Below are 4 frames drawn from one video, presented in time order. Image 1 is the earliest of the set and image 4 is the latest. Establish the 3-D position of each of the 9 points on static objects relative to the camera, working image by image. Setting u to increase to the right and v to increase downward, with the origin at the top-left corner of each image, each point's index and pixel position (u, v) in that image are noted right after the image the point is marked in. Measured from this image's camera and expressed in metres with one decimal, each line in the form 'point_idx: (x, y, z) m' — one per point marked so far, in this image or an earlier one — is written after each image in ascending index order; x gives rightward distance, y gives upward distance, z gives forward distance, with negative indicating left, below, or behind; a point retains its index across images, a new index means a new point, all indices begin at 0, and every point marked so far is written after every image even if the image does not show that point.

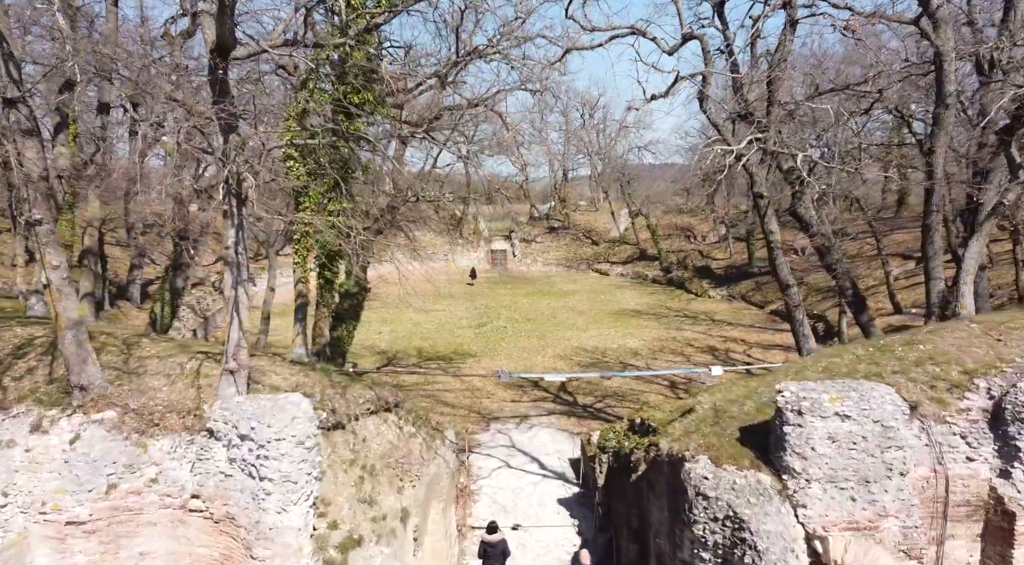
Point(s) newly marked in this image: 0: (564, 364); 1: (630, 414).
0: (+1.4, -2.2, +19.5) m
1: (+2.3, -2.6, +14.7) m
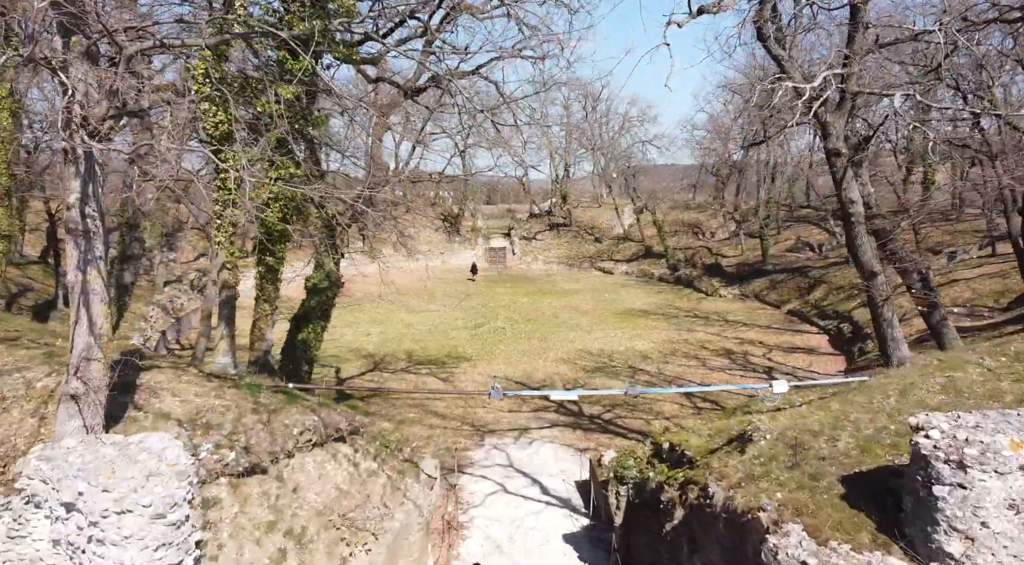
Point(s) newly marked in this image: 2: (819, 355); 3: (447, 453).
0: (+1.3, -2.1, +17.8) m
1: (+2.3, -2.5, +12.9) m
2: (+7.6, -1.8, +18.3) m
3: (-1.0, -2.7, +11.7) m
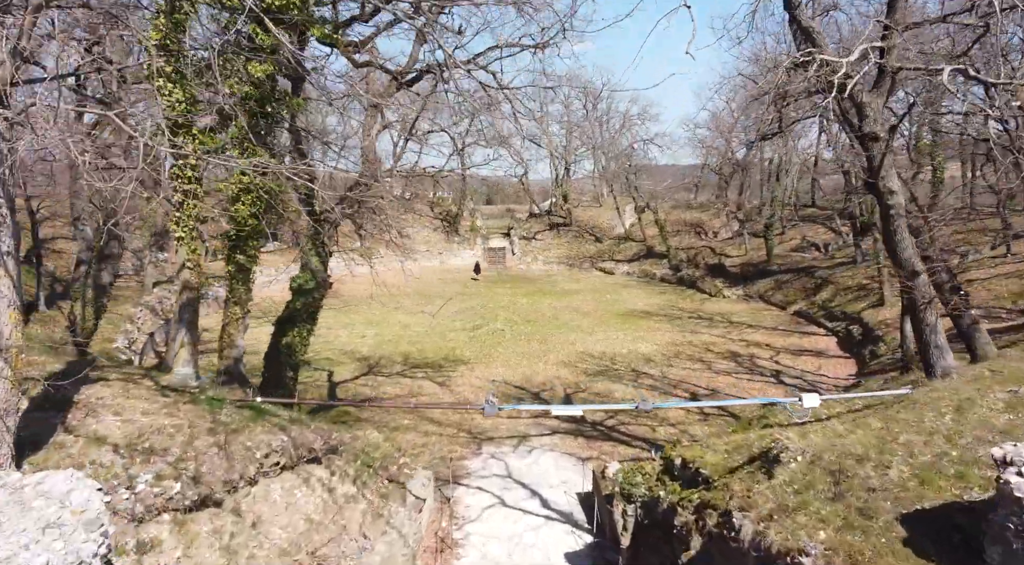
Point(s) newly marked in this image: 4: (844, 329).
0: (+1.3, -2.1, +17.2) m
1: (+2.3, -2.5, +12.4) m
2: (+7.6, -1.8, +17.7) m
3: (-1.1, -2.7, +11.1) m
4: (+8.7, -1.2, +19.5) m
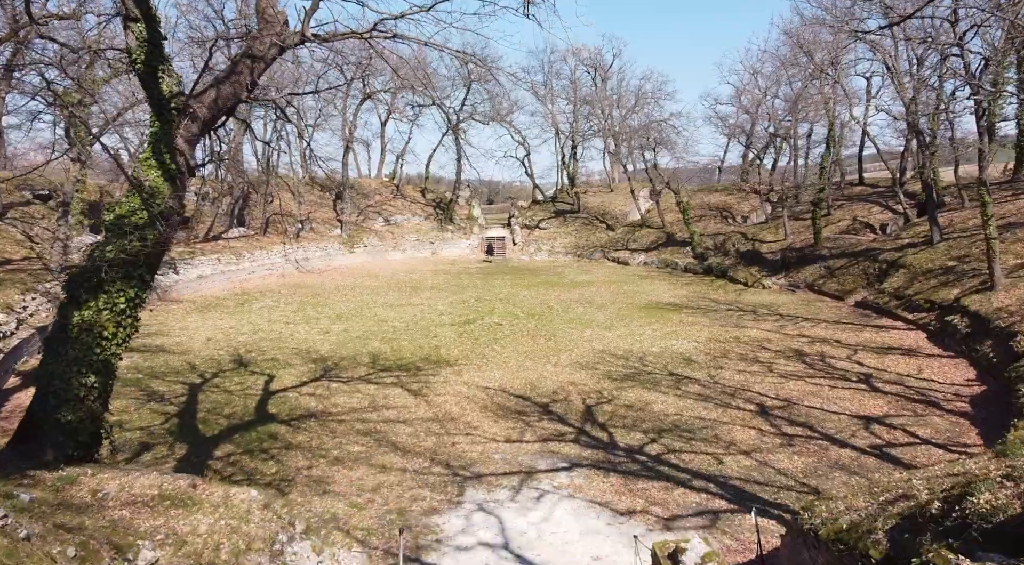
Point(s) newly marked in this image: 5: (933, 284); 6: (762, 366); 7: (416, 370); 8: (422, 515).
0: (+1.3, -1.7, +13.0) m
1: (+2.3, -2.1, +8.1) m
2: (+7.6, -1.4, +13.5) m
3: (-1.1, -2.2, +6.9) m
4: (+8.8, -0.8, +15.2) m
5: (+9.7, 0.0, +16.9) m
6: (+4.6, -1.5, +13.6) m
7: (-1.8, -1.6, +13.6) m
8: (-0.9, -2.2, +7.0) m
